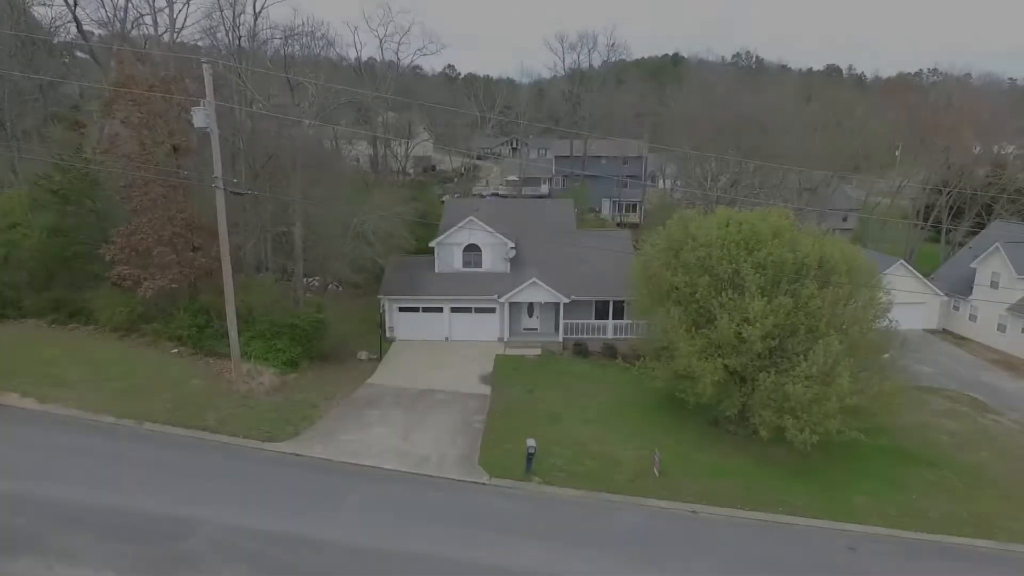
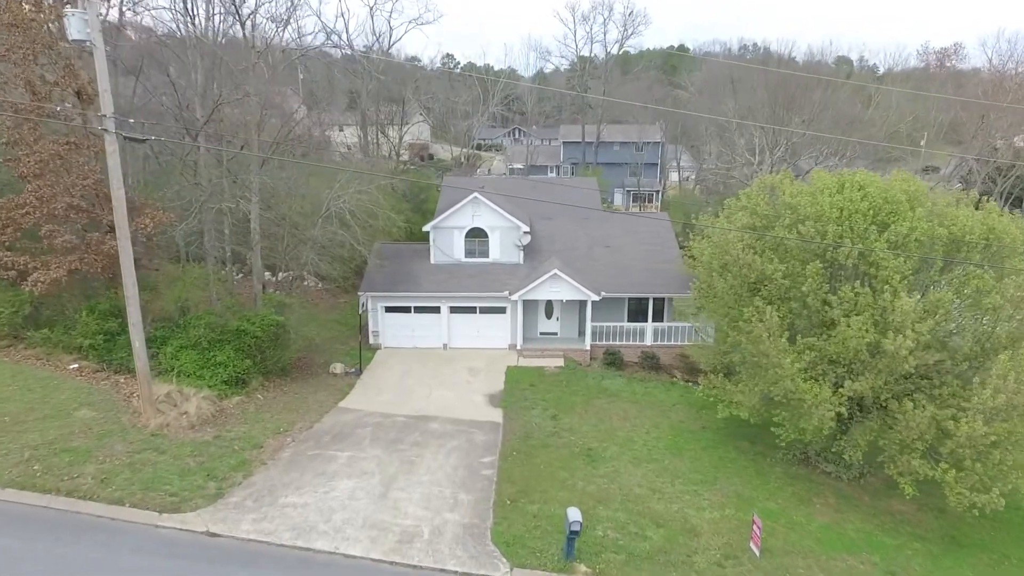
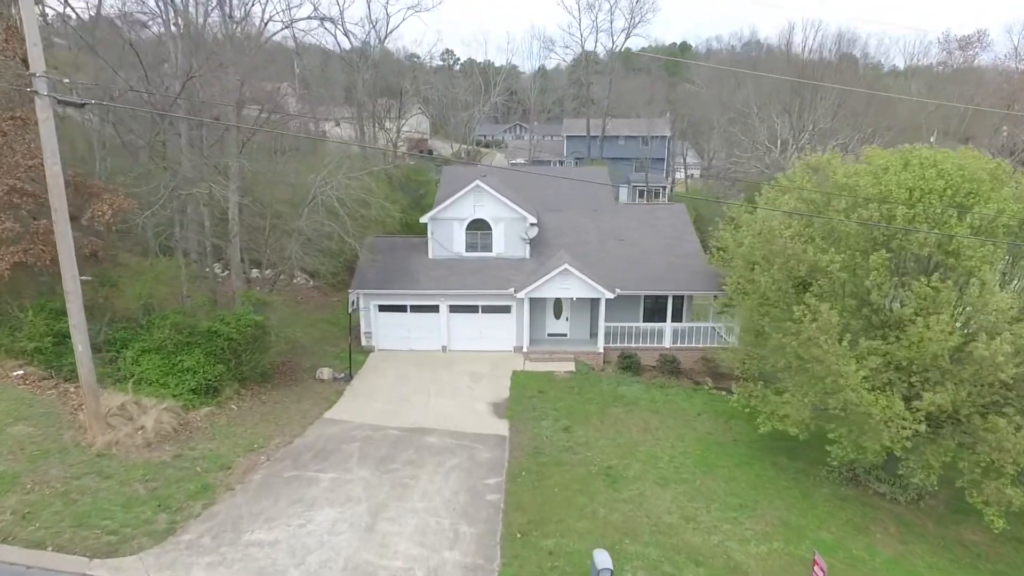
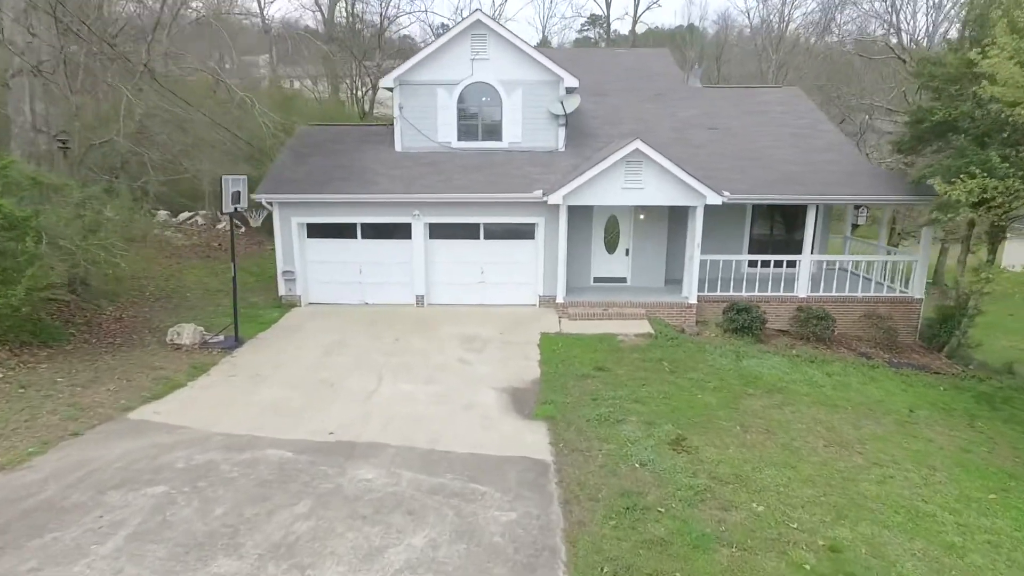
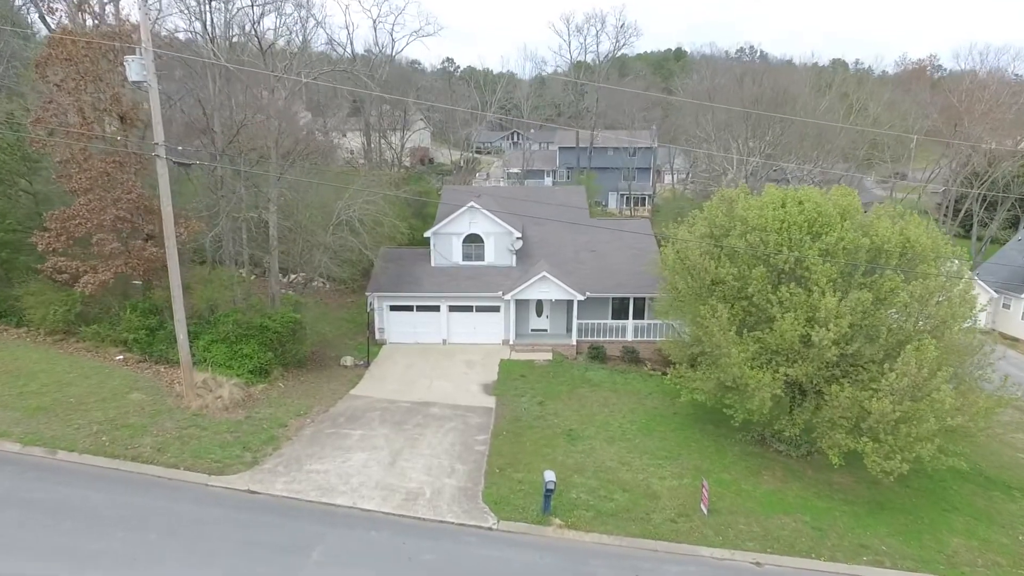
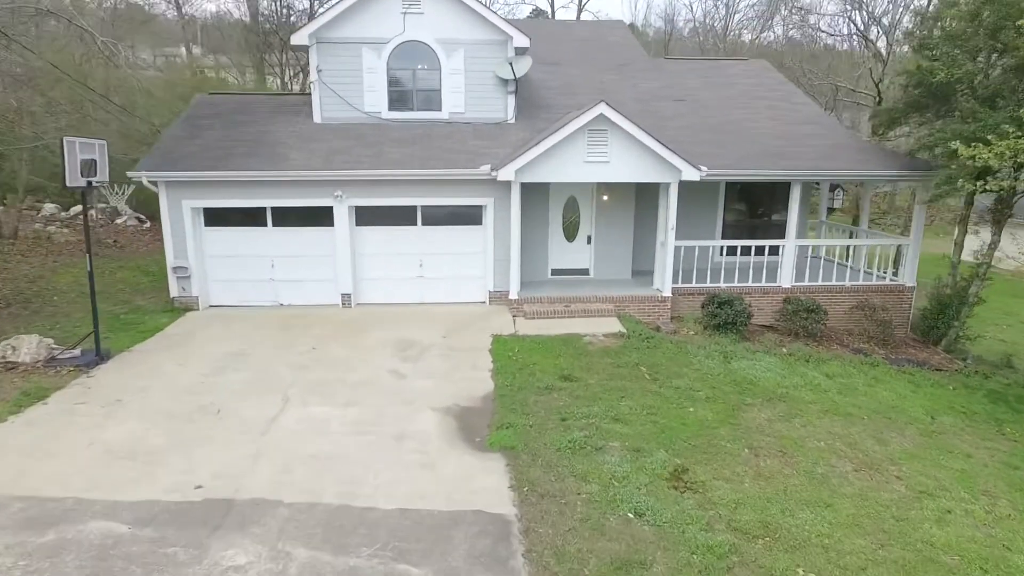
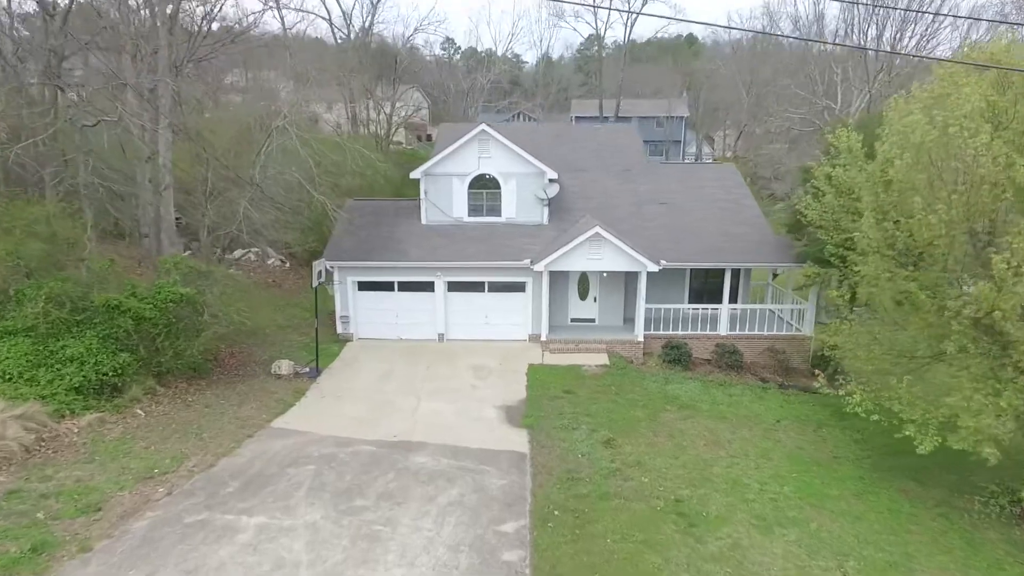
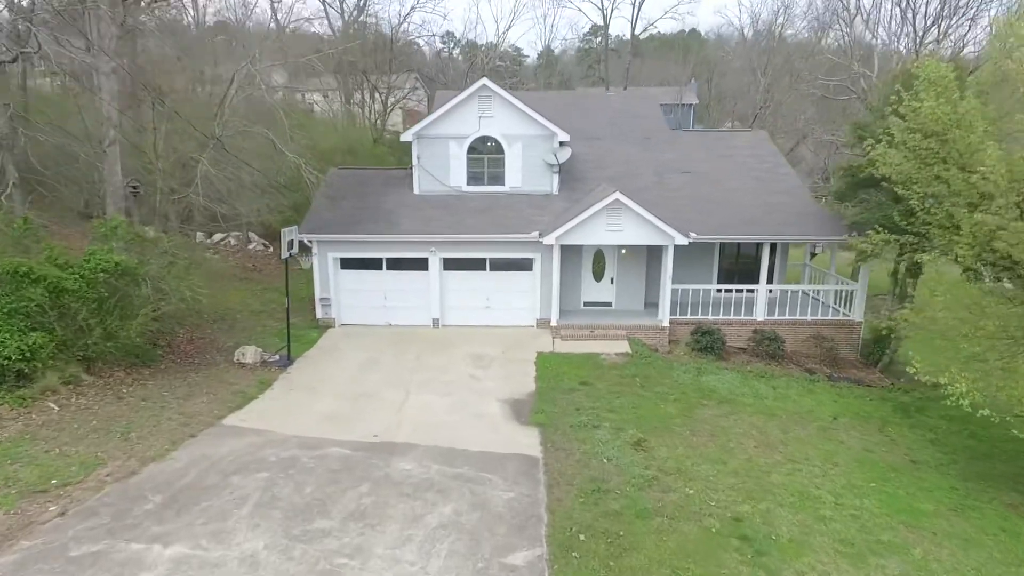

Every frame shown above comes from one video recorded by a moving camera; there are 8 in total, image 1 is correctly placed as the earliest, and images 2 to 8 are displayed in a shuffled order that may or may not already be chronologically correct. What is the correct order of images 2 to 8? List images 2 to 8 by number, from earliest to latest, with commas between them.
5, 2, 3, 7, 8, 4, 6
